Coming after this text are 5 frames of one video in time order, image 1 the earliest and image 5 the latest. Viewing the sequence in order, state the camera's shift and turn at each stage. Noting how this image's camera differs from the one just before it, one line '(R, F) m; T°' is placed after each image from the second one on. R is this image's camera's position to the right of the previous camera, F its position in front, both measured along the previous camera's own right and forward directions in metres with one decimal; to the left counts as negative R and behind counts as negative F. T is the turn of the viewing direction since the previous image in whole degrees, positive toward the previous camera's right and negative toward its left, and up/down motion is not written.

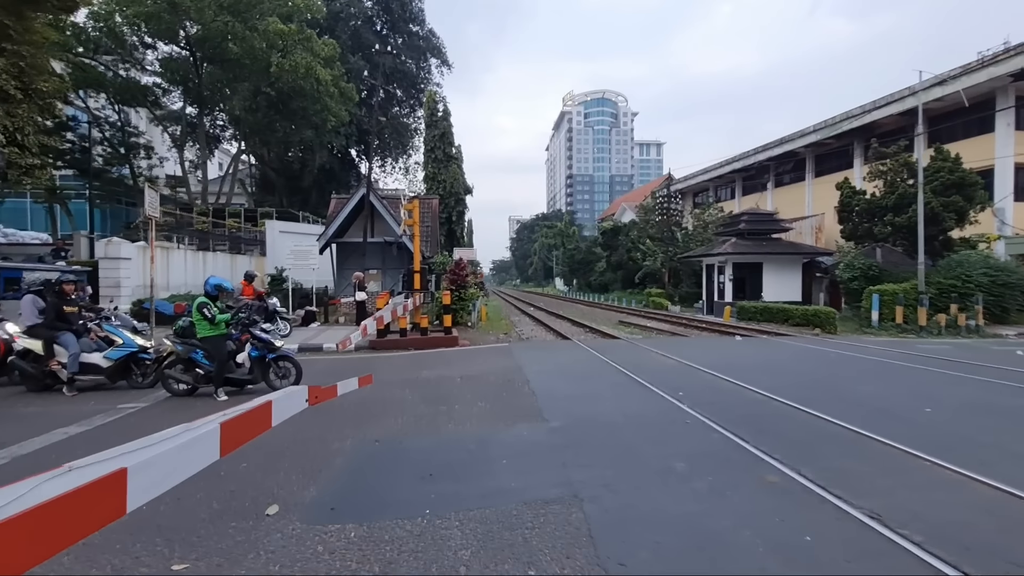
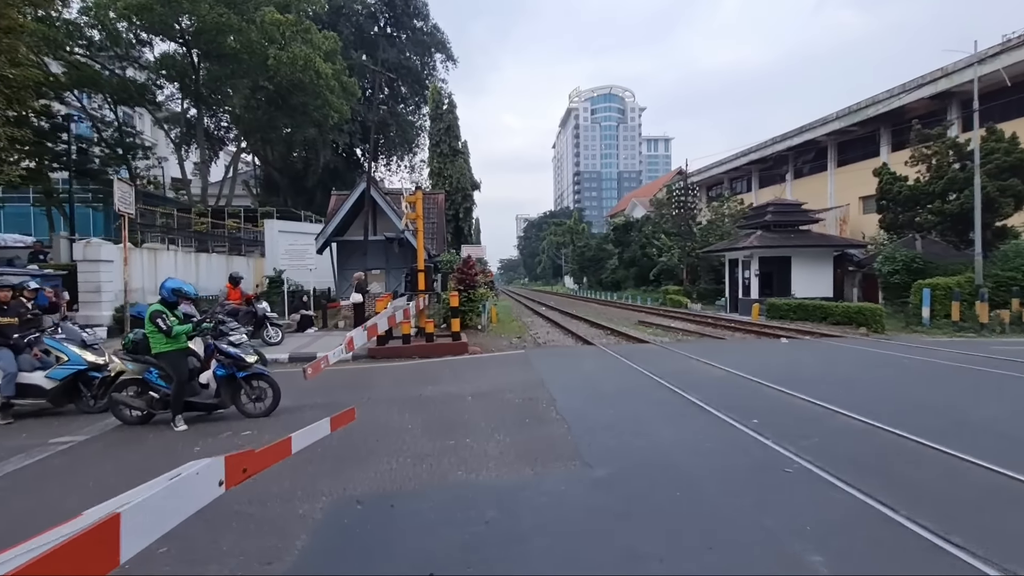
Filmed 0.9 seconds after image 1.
(-0.1, +1.6) m; -1°
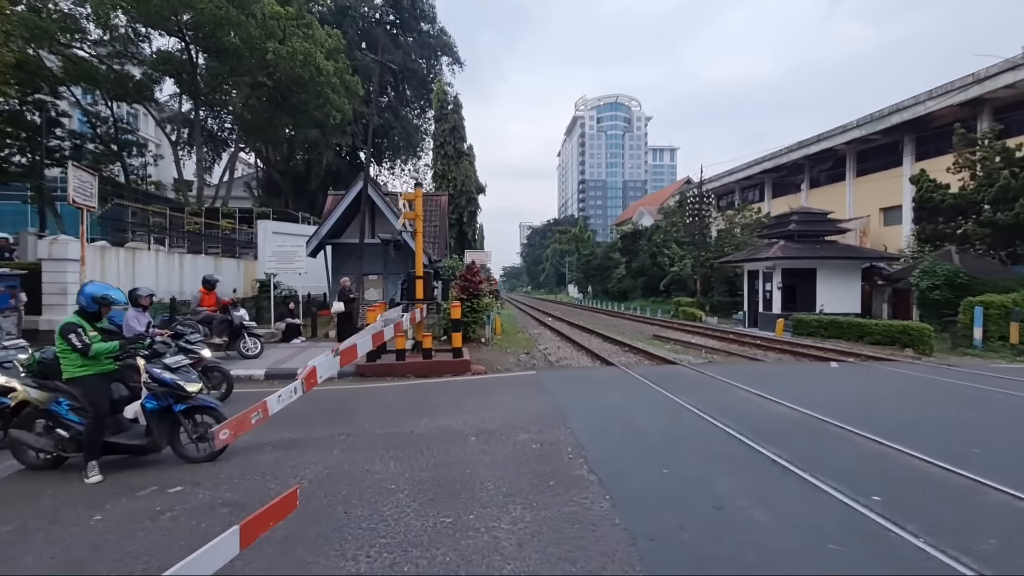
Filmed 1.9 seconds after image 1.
(-0.1, +1.6) m; 0°
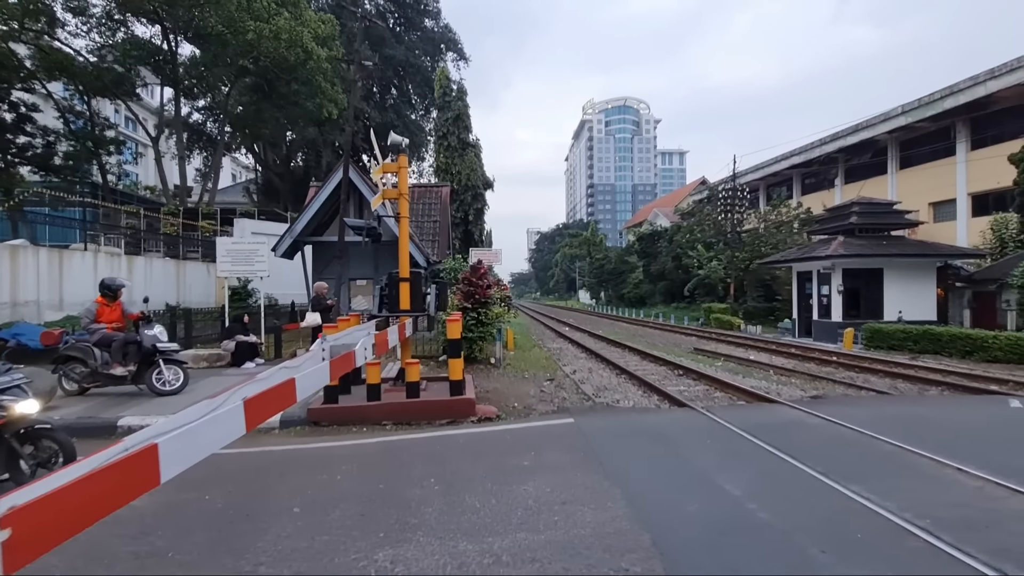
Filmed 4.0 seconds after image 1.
(-0.2, +3.6) m; -1°
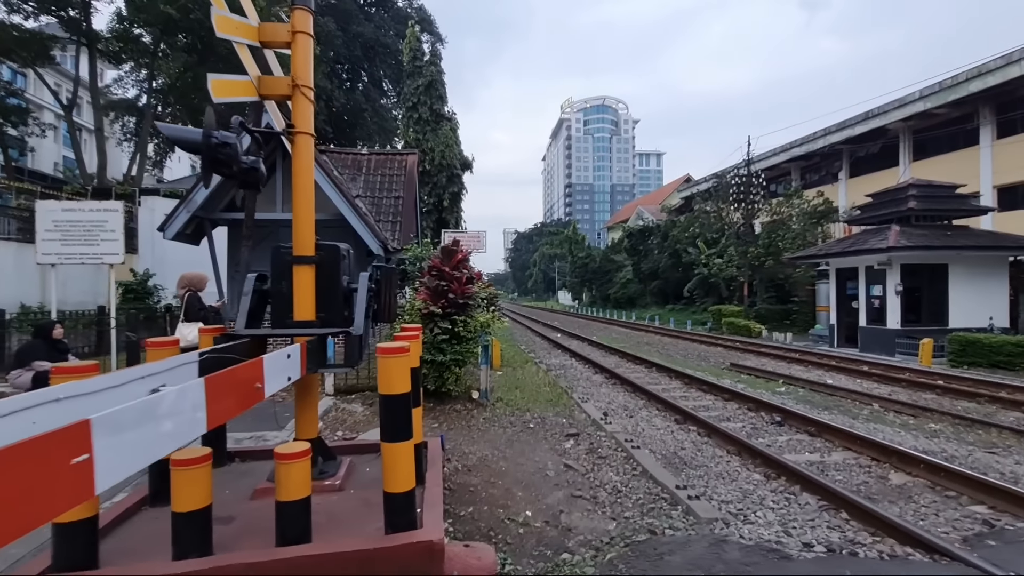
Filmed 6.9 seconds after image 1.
(-0.2, +4.6) m; +2°
